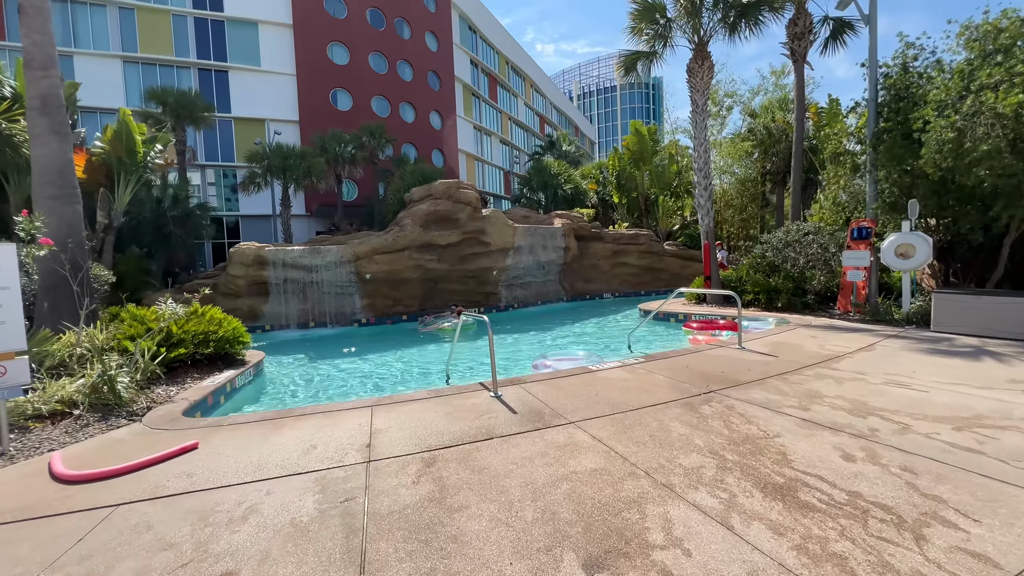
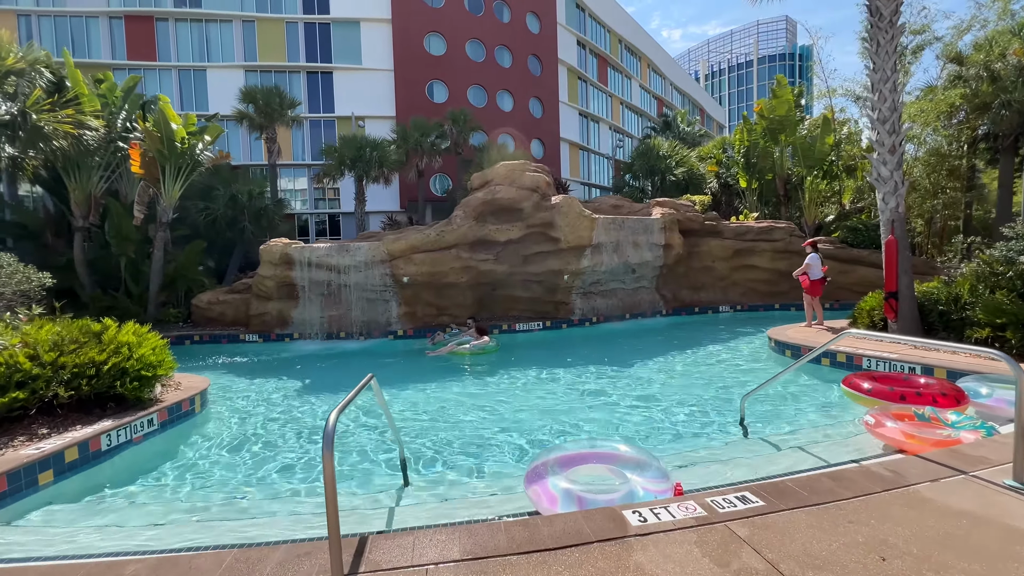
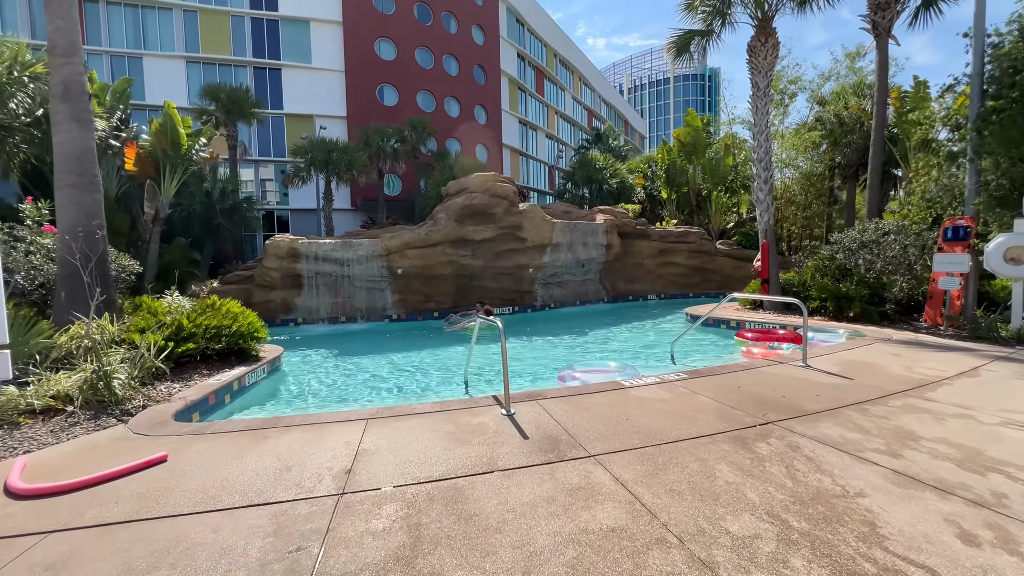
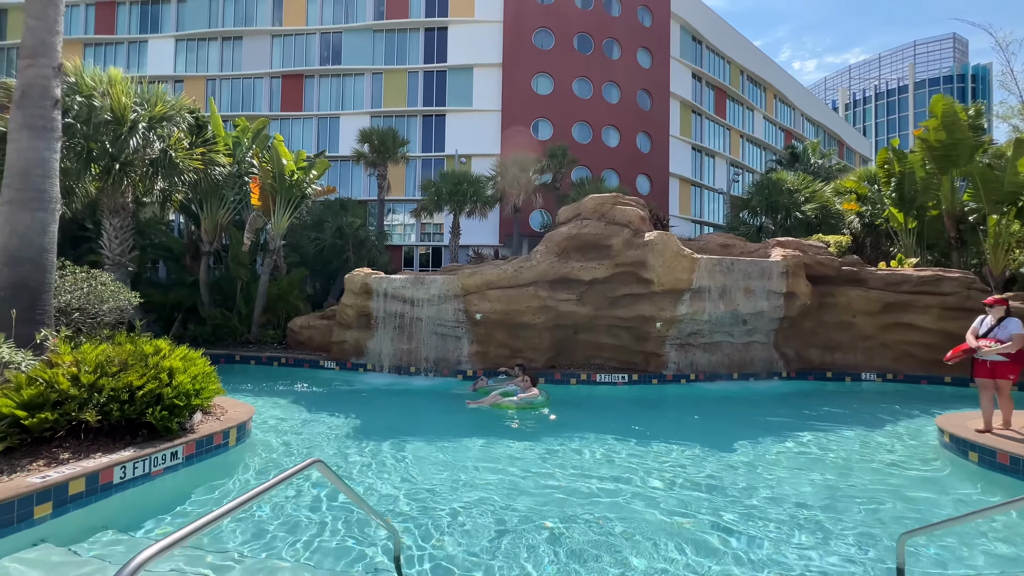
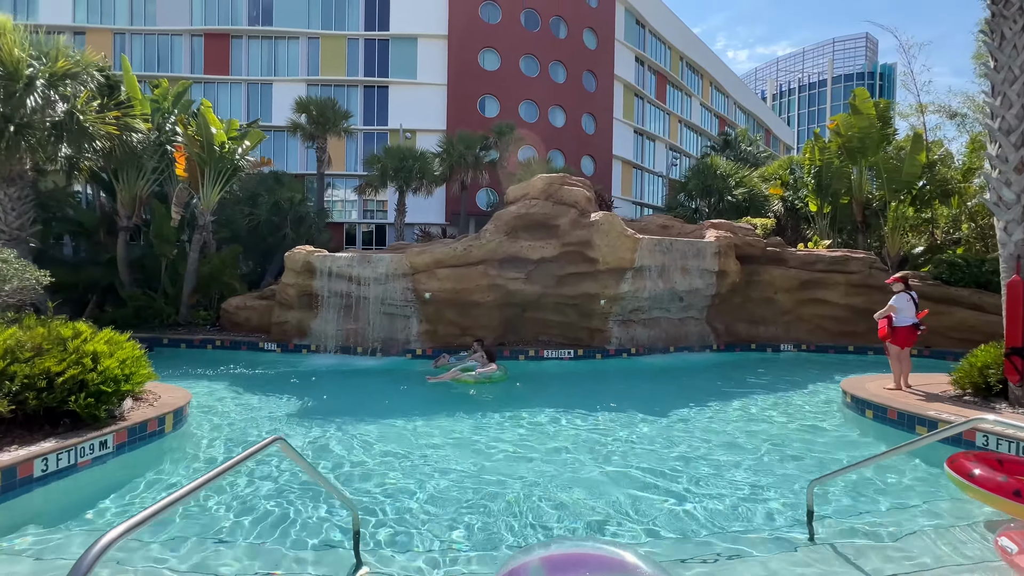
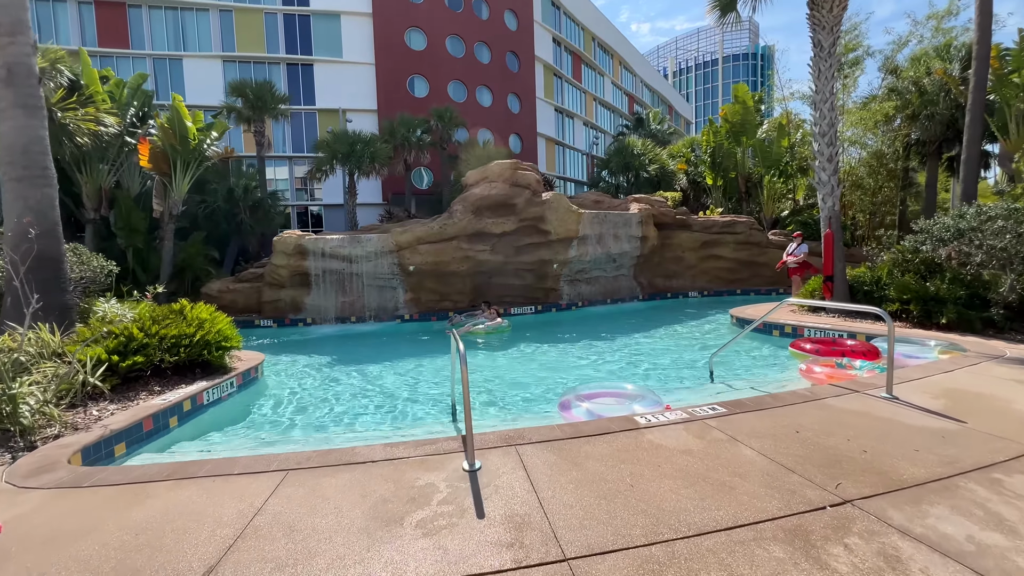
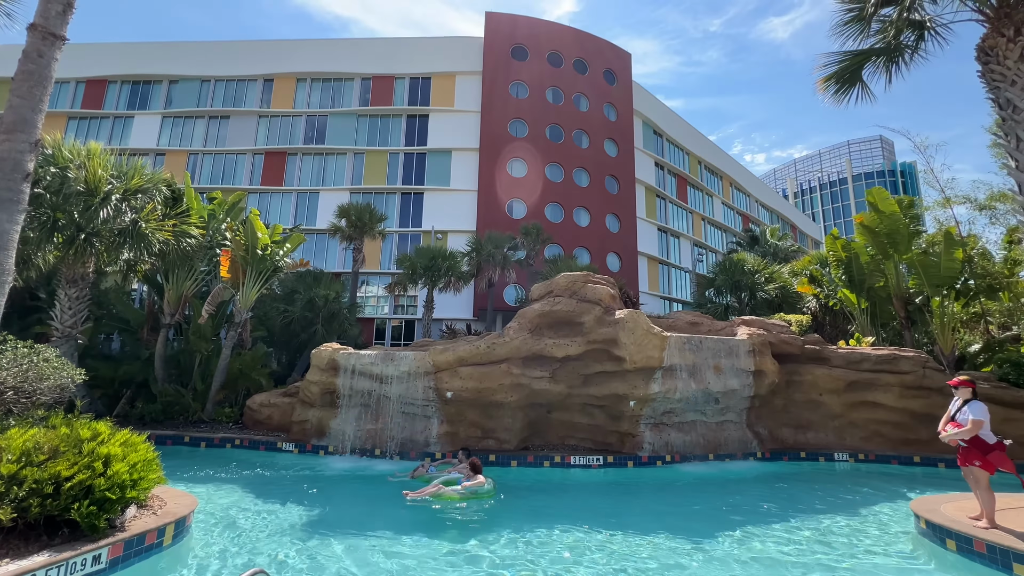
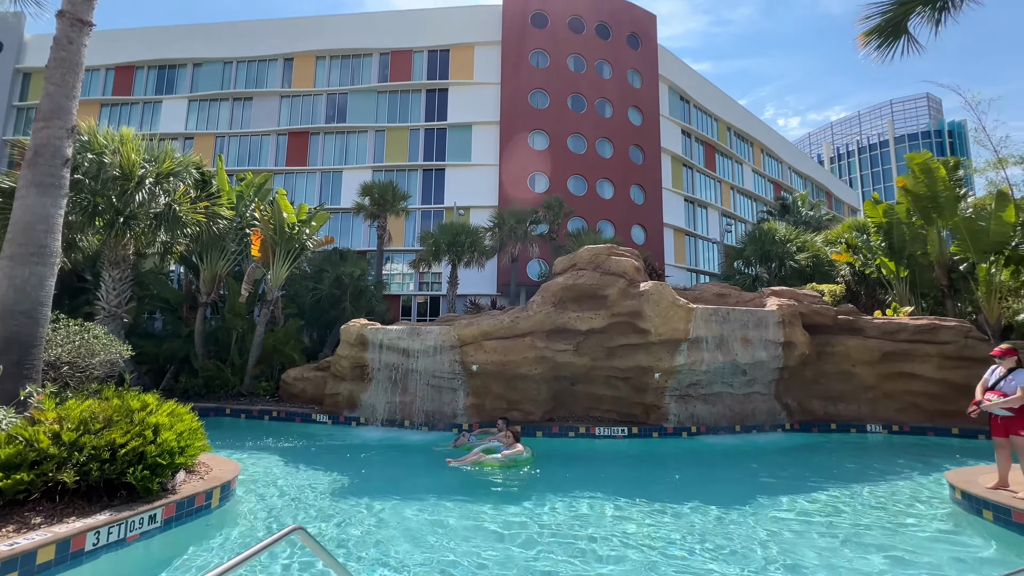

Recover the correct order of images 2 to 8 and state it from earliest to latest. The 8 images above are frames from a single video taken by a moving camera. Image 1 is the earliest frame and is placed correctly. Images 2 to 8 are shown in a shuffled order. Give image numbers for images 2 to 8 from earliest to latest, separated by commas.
3, 6, 2, 5, 4, 8, 7
